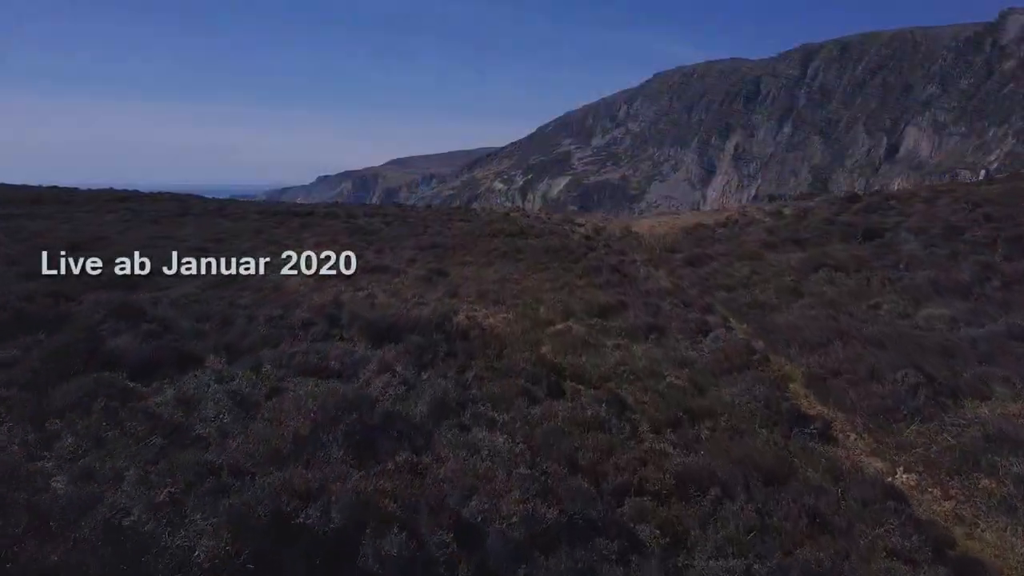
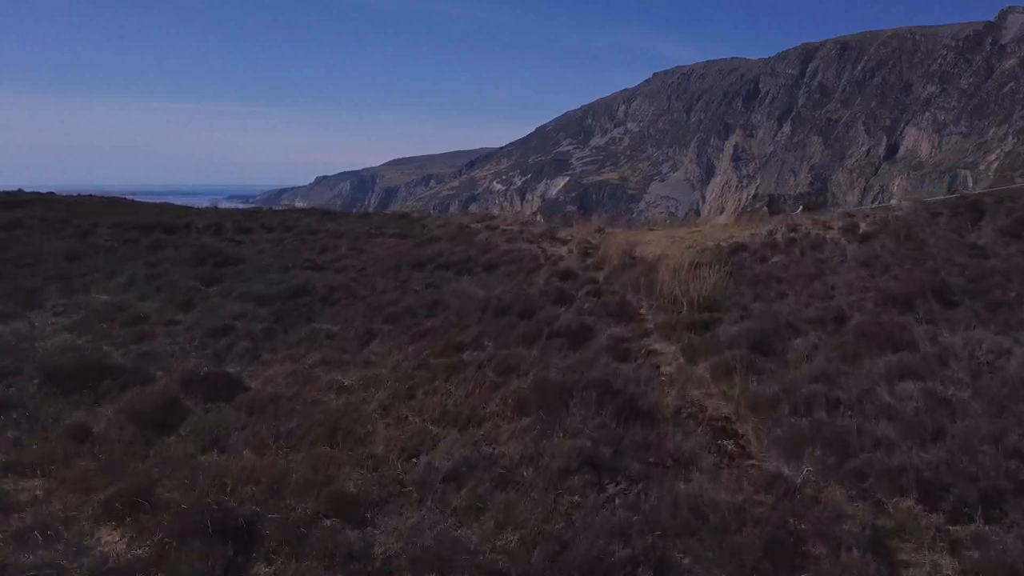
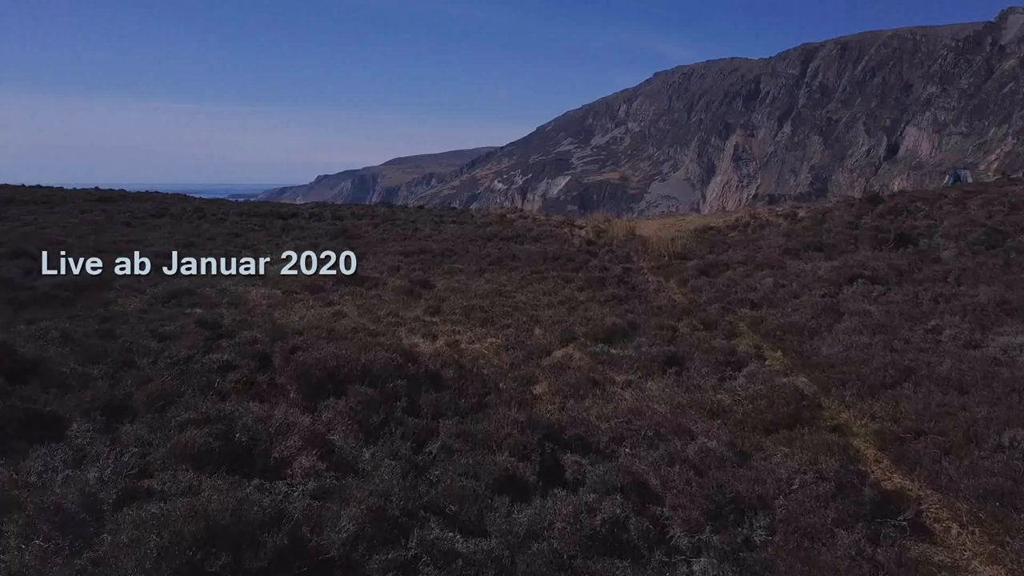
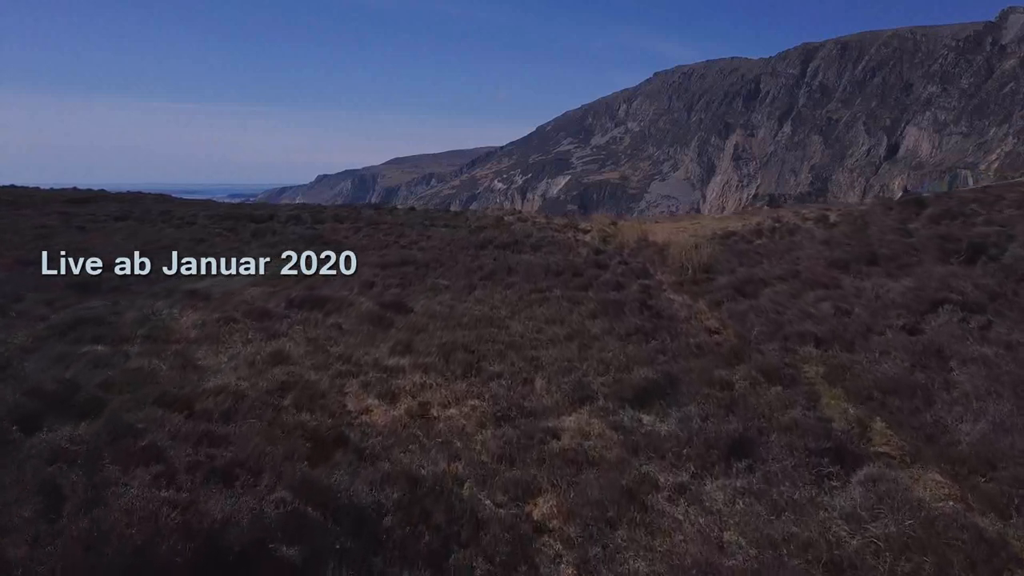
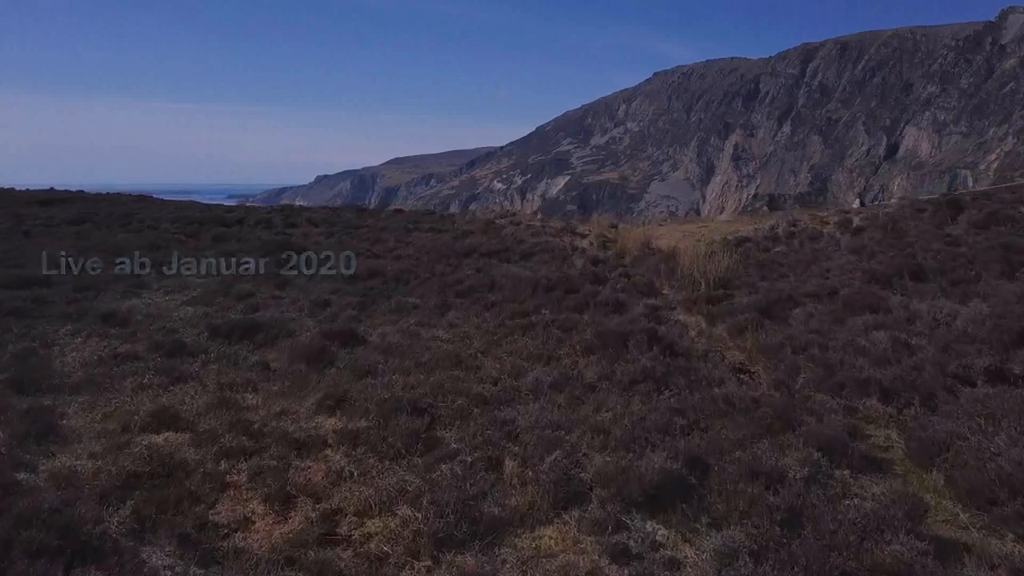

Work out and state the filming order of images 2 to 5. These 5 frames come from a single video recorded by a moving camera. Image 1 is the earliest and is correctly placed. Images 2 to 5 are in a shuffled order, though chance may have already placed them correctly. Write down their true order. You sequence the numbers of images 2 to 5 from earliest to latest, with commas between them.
3, 4, 5, 2
